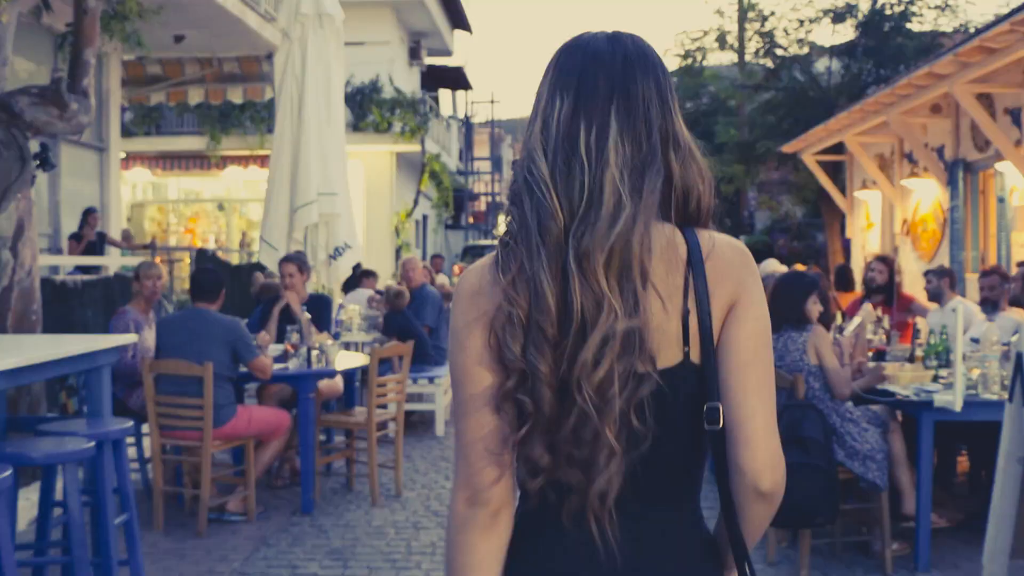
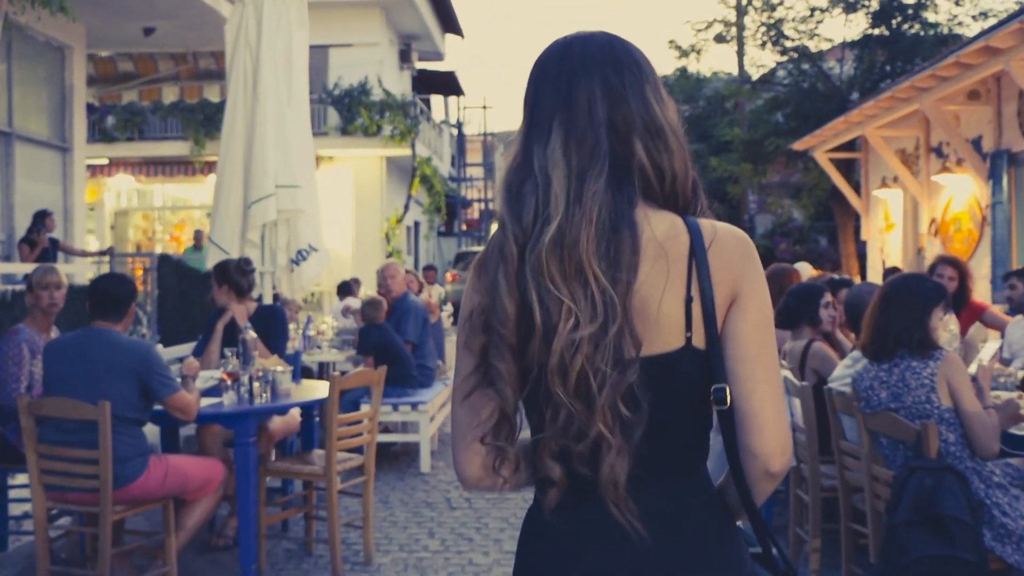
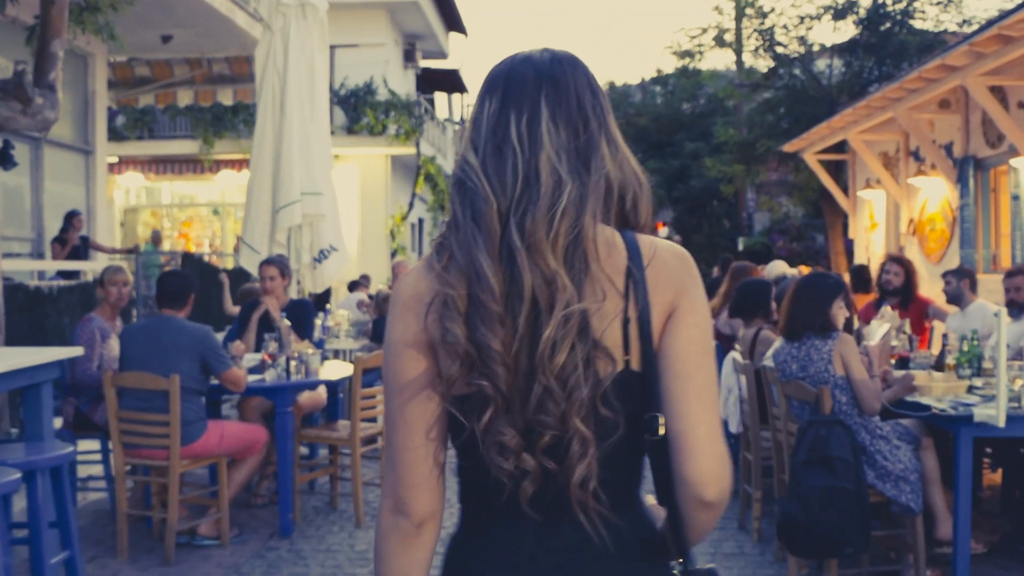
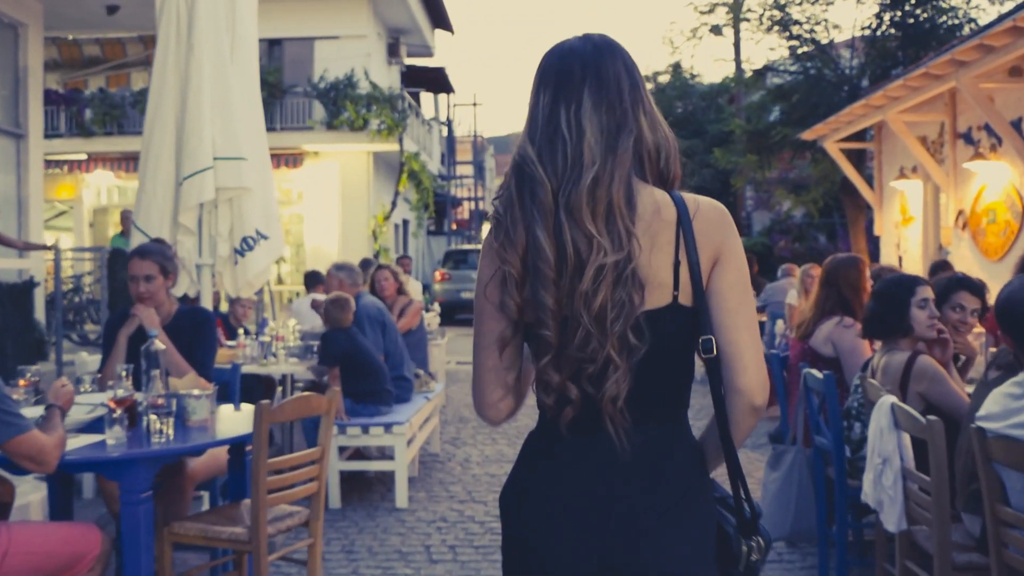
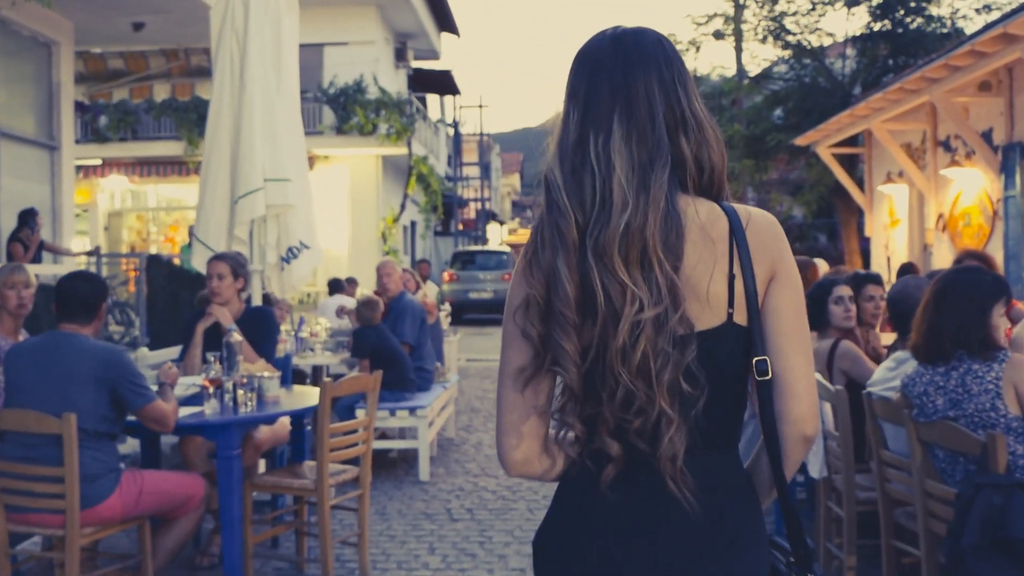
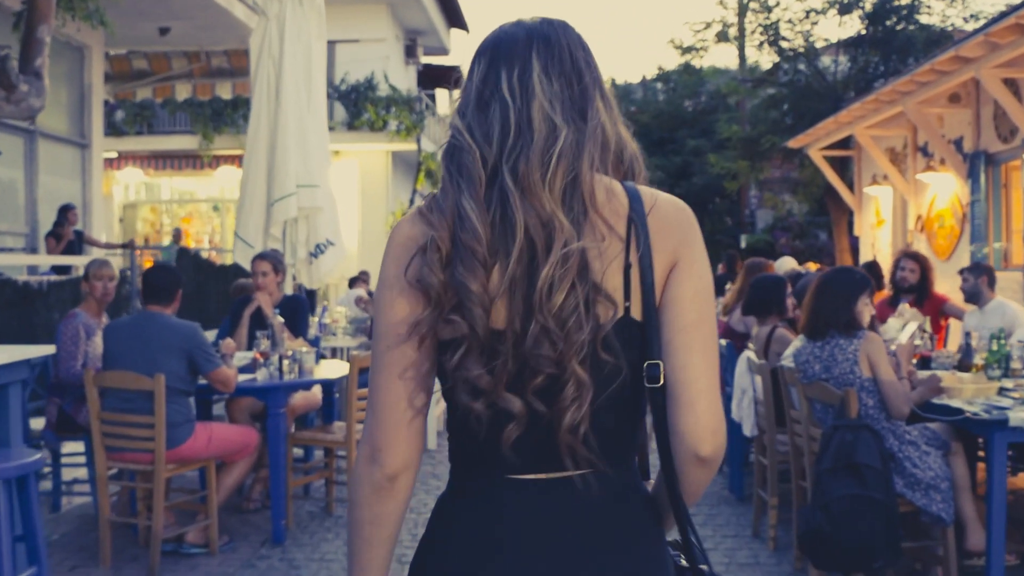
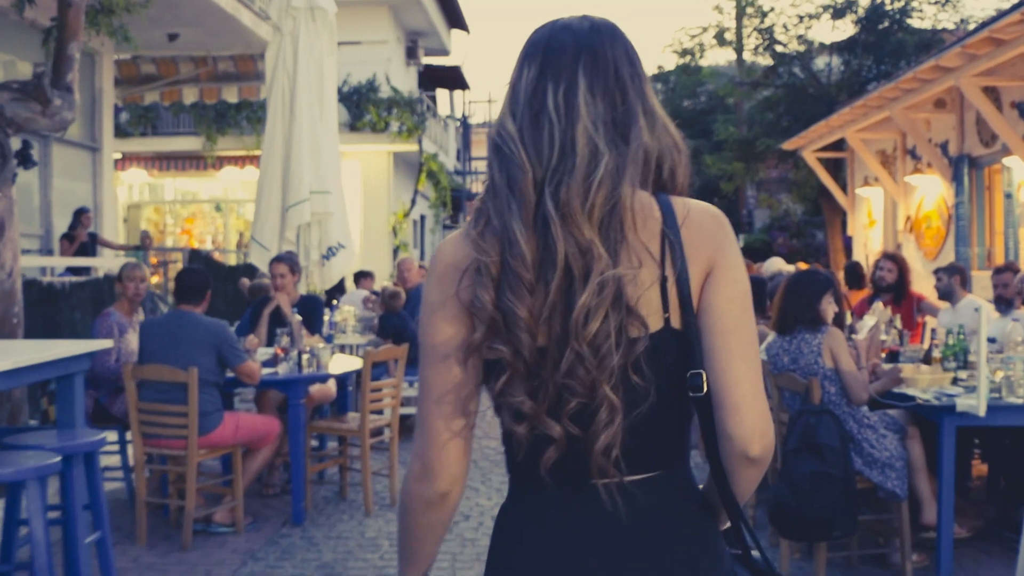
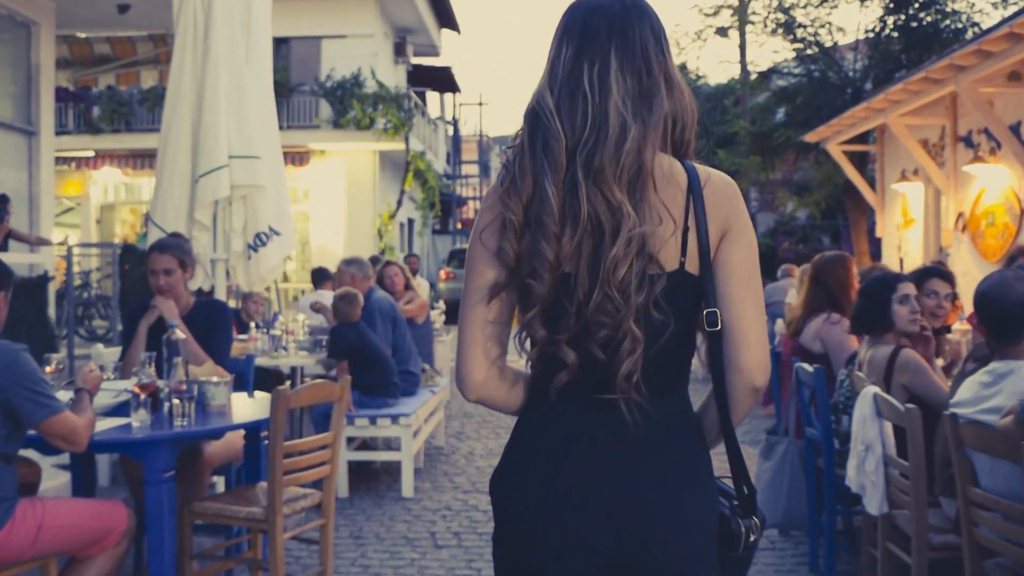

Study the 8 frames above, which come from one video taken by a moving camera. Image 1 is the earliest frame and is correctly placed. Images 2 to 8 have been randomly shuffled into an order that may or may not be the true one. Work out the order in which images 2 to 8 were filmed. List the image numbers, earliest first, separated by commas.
7, 3, 6, 2, 5, 8, 4
